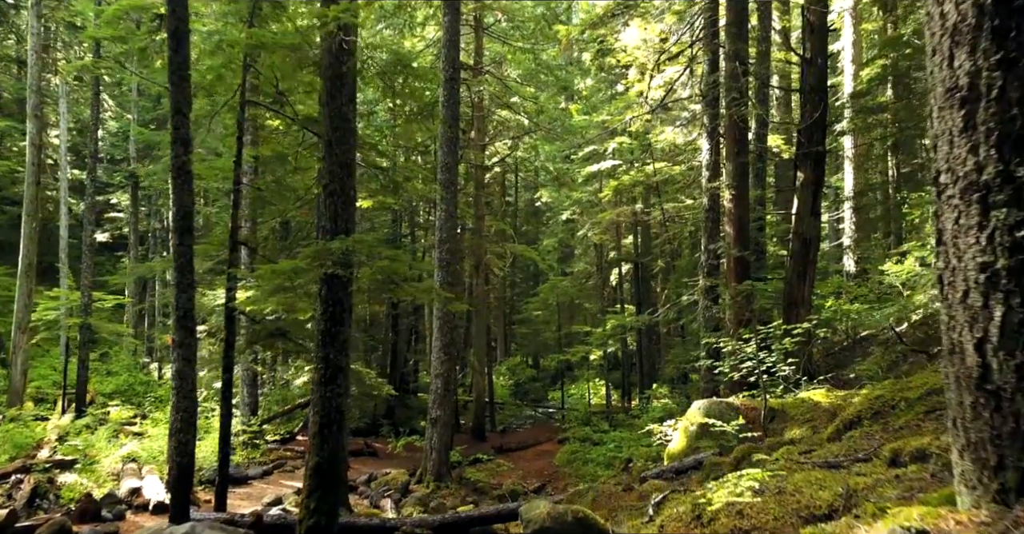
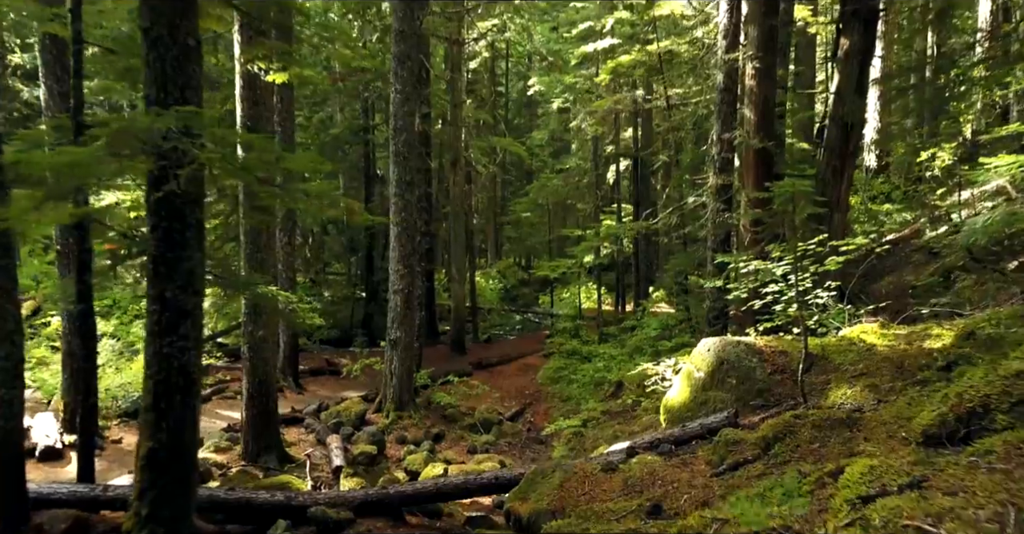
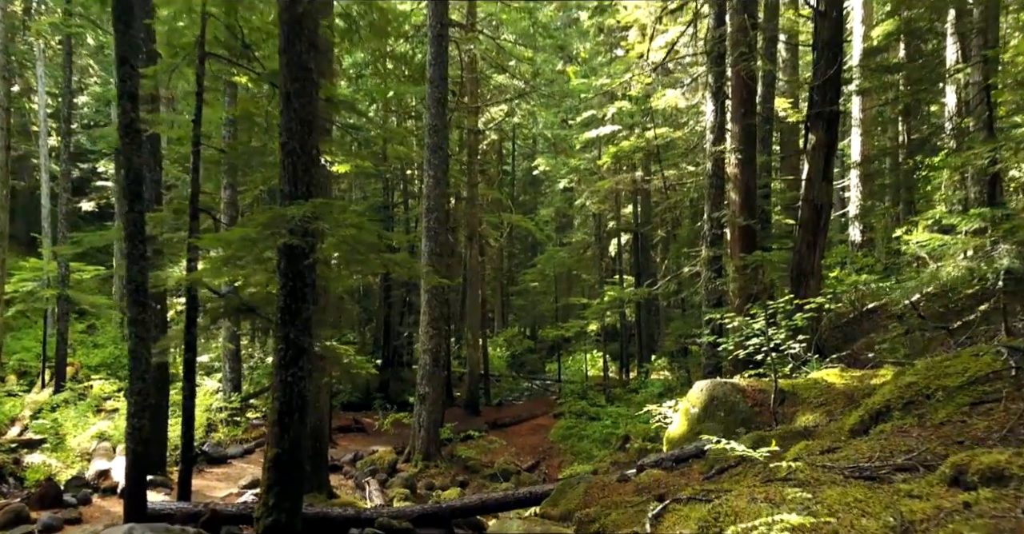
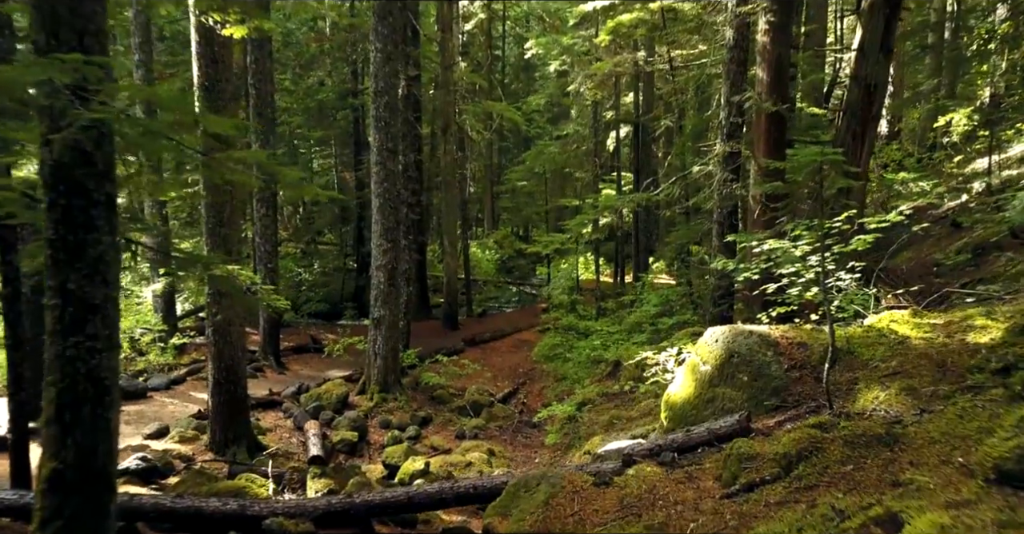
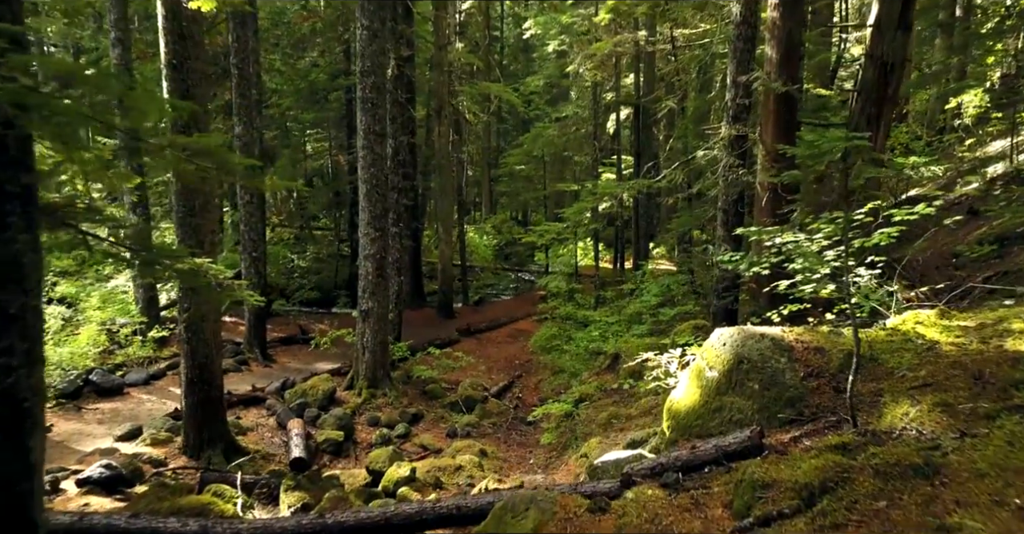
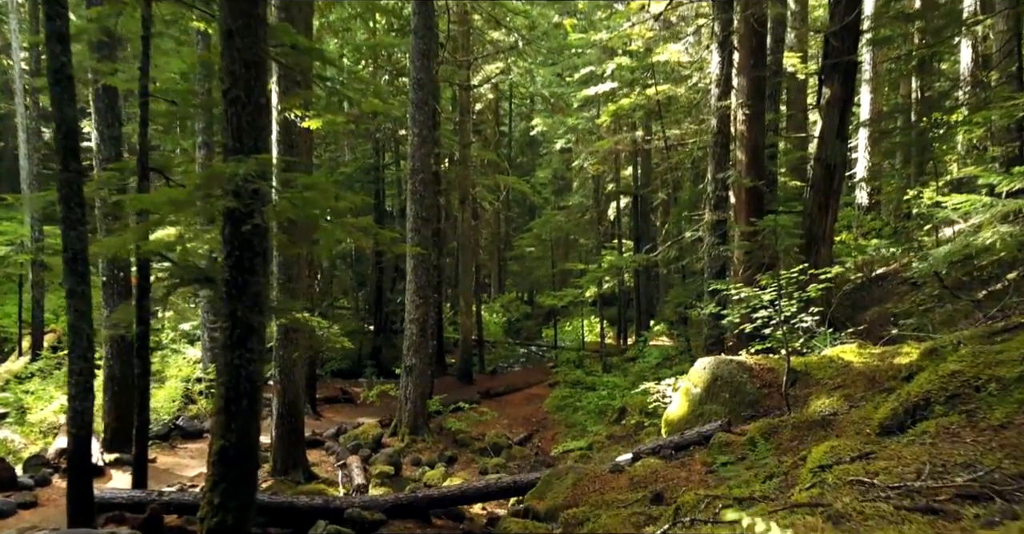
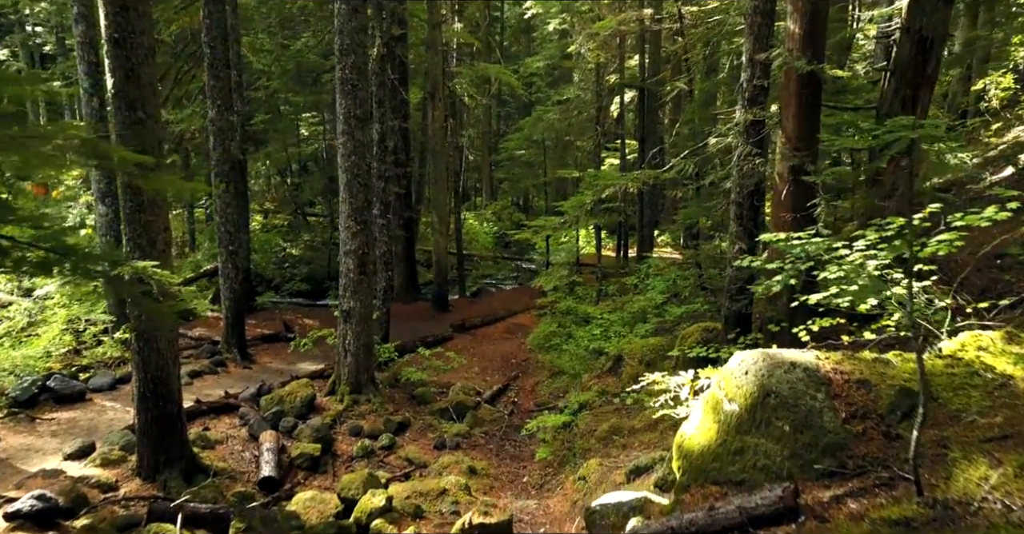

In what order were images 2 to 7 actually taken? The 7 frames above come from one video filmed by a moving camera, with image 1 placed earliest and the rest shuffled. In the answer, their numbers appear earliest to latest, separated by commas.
3, 6, 2, 4, 5, 7
